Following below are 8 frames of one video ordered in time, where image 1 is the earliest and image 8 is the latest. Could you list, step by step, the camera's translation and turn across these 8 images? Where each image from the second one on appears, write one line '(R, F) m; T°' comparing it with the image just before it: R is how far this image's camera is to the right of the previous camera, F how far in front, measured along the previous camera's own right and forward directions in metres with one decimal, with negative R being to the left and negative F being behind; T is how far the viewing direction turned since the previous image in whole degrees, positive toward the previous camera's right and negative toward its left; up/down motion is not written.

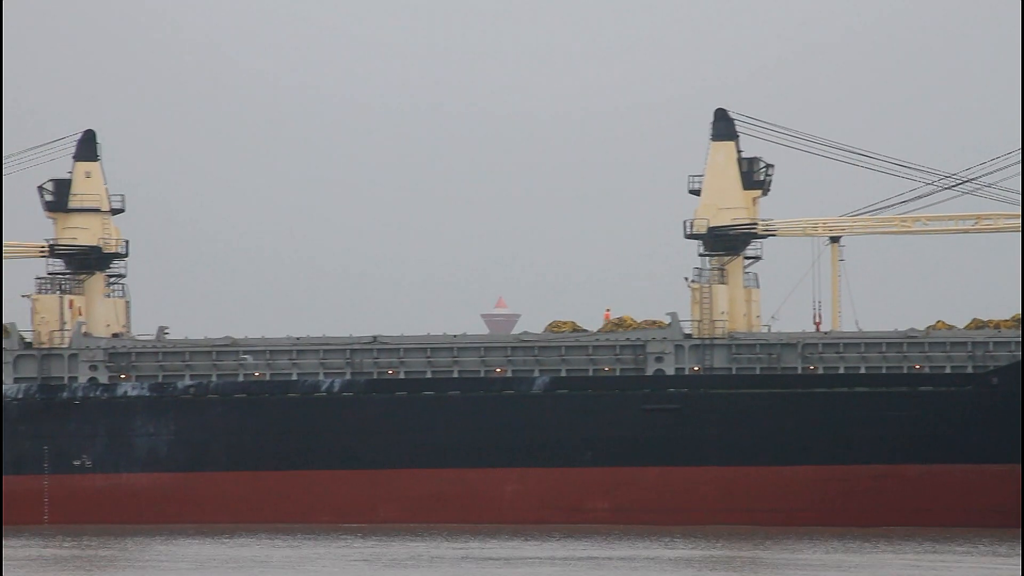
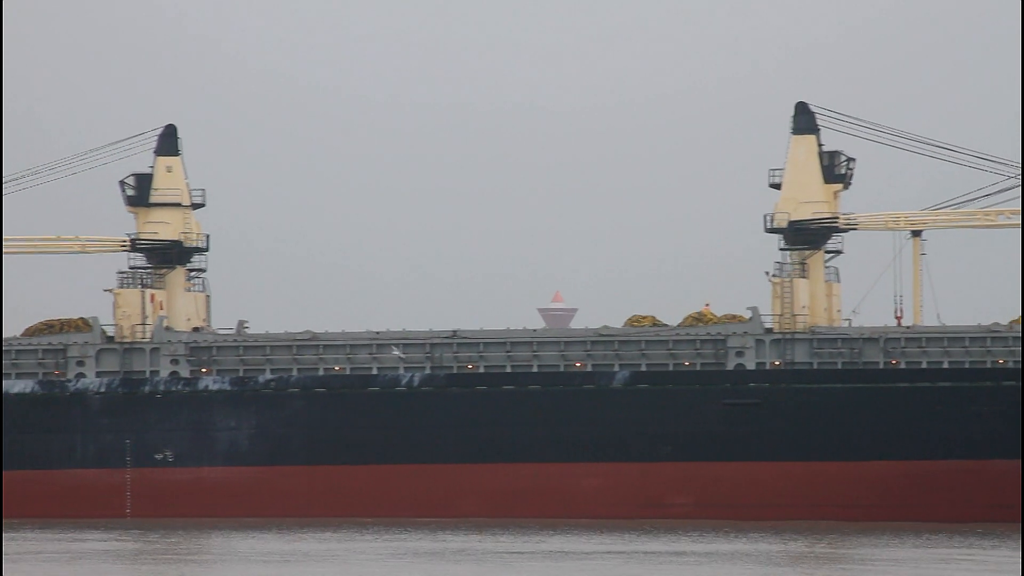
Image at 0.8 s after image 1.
(-0.2, +0.2) m; -3°
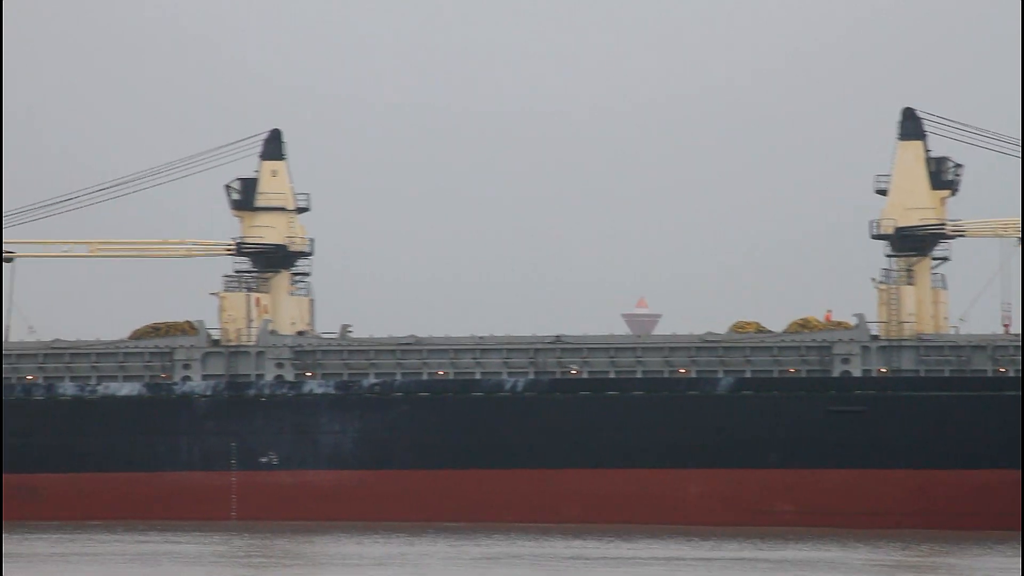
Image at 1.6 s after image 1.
(-0.4, +0.2) m; -4°
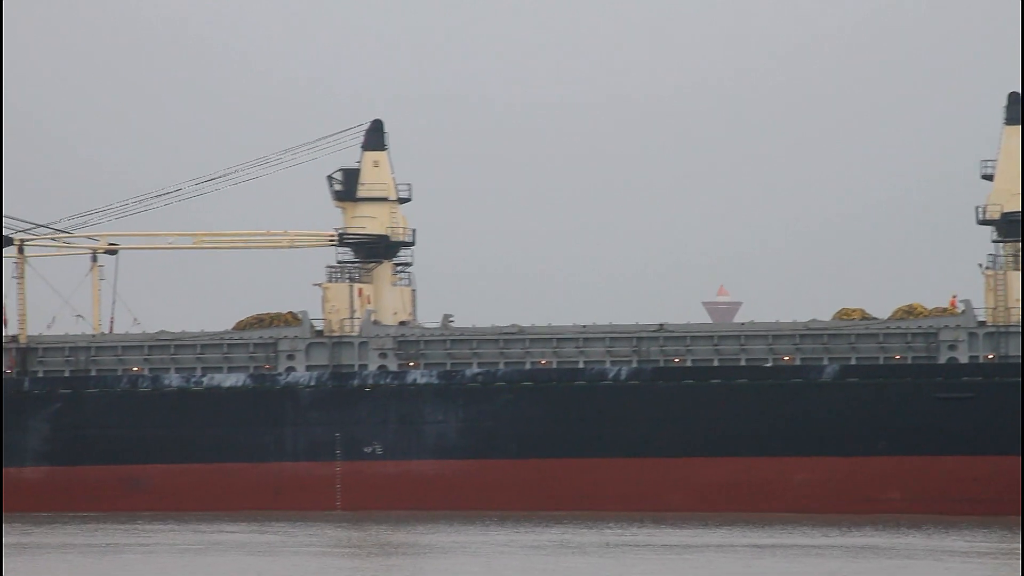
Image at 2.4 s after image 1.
(-0.5, +0.1) m; -3°
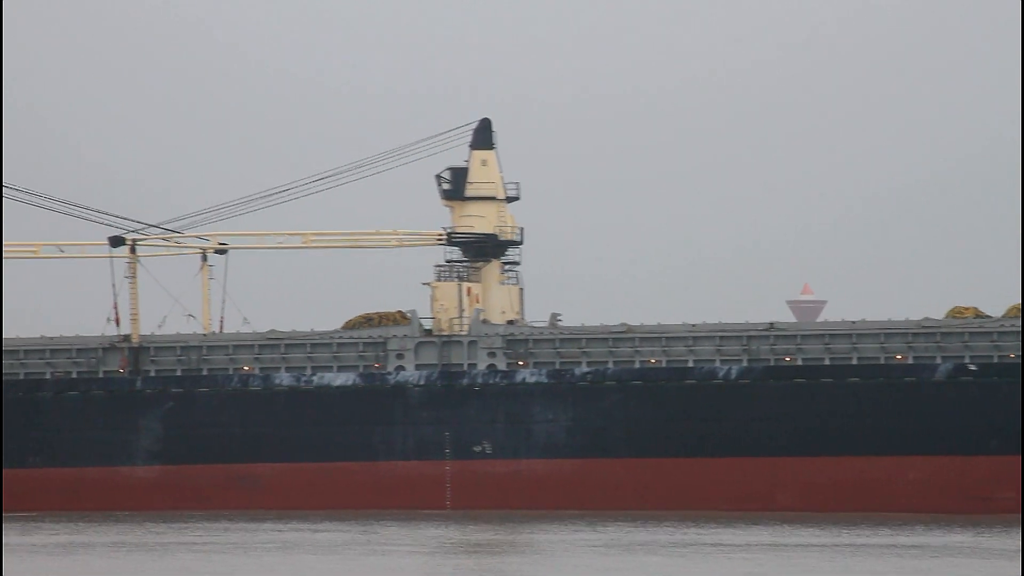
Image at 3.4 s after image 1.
(-0.5, 0.0) m; -3°
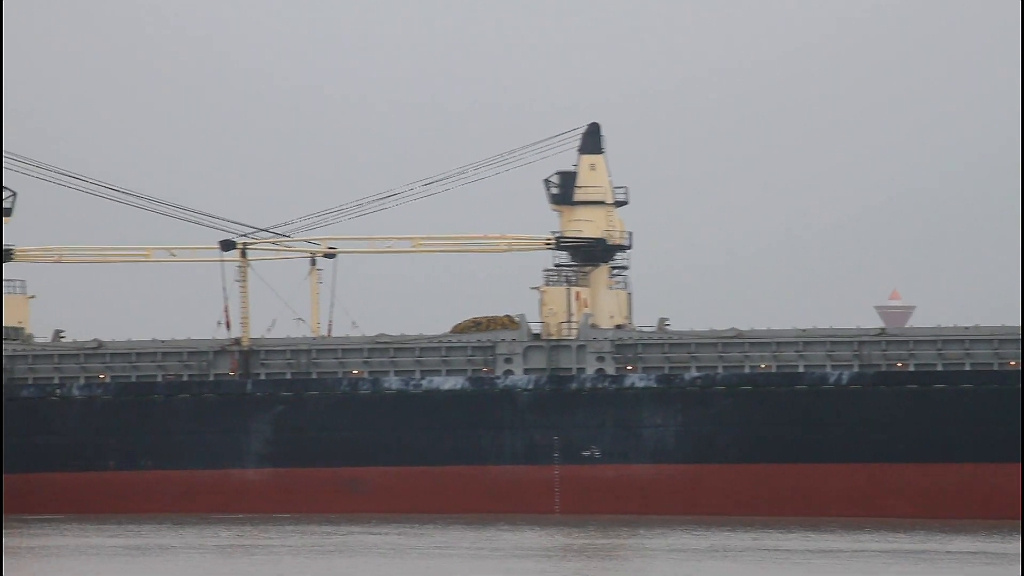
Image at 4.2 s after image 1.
(-0.5, -0.1) m; -4°
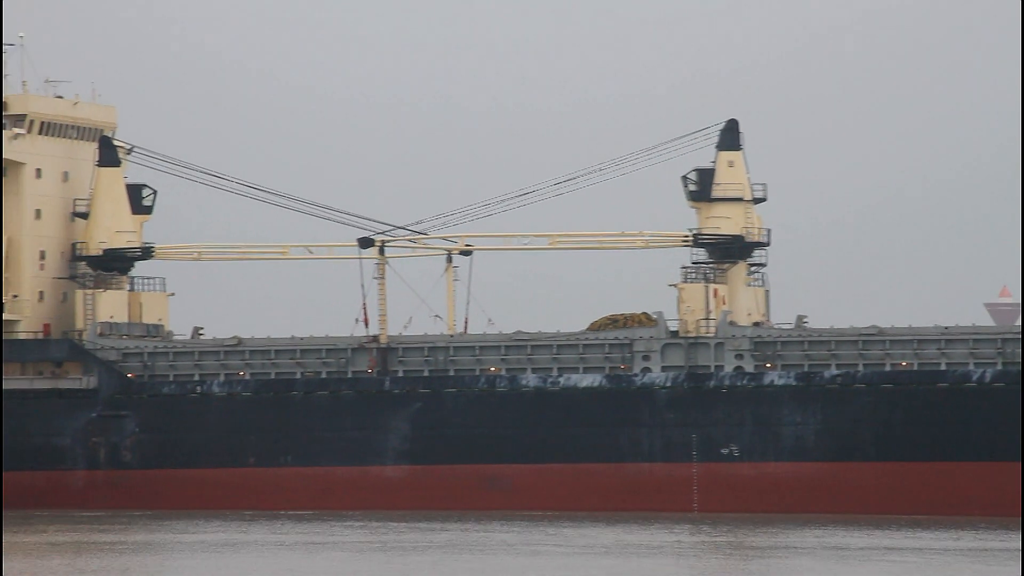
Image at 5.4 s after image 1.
(-0.3, -0.1) m; -5°
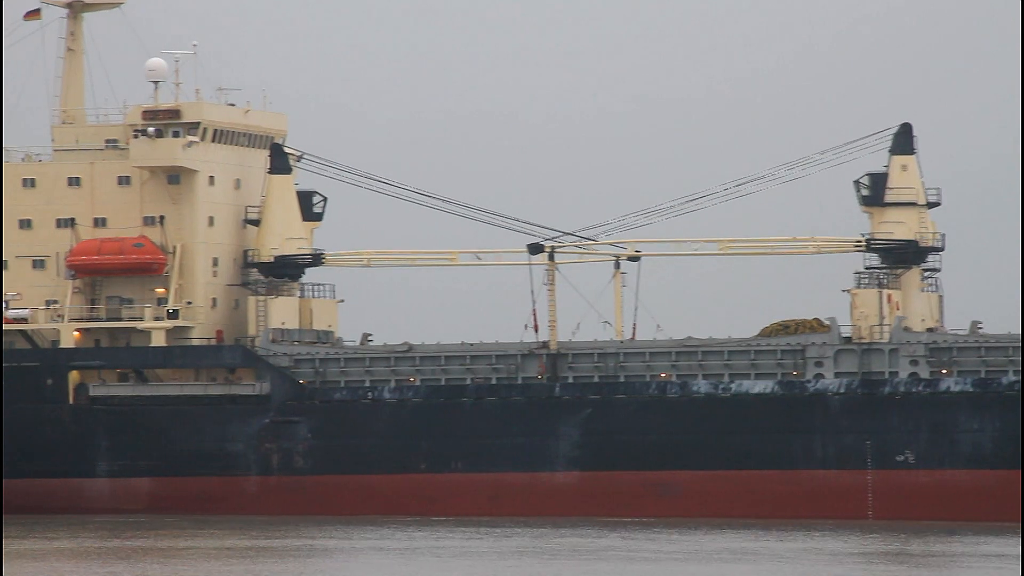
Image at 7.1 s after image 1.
(+0.2, -0.2) m; -9°
